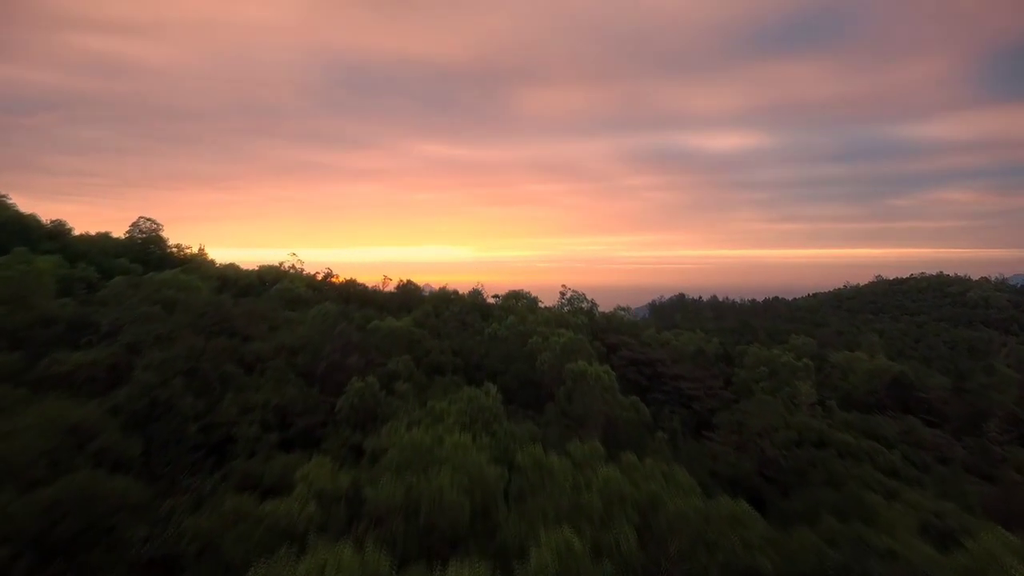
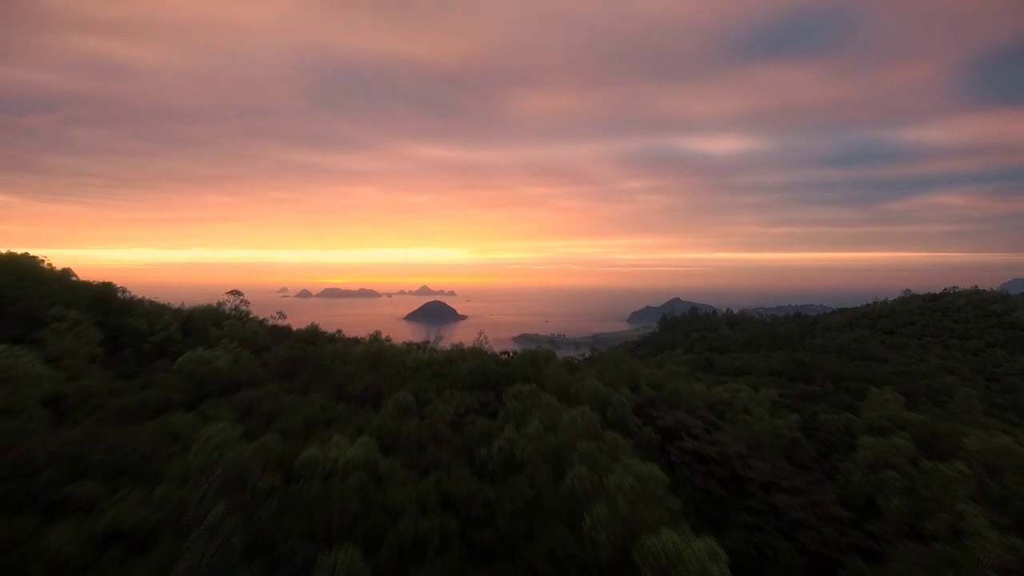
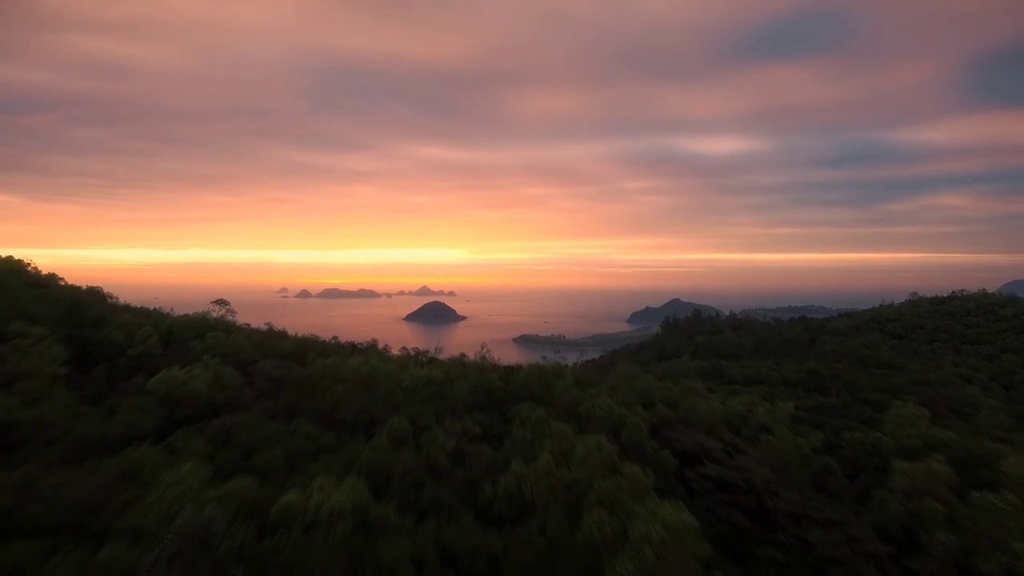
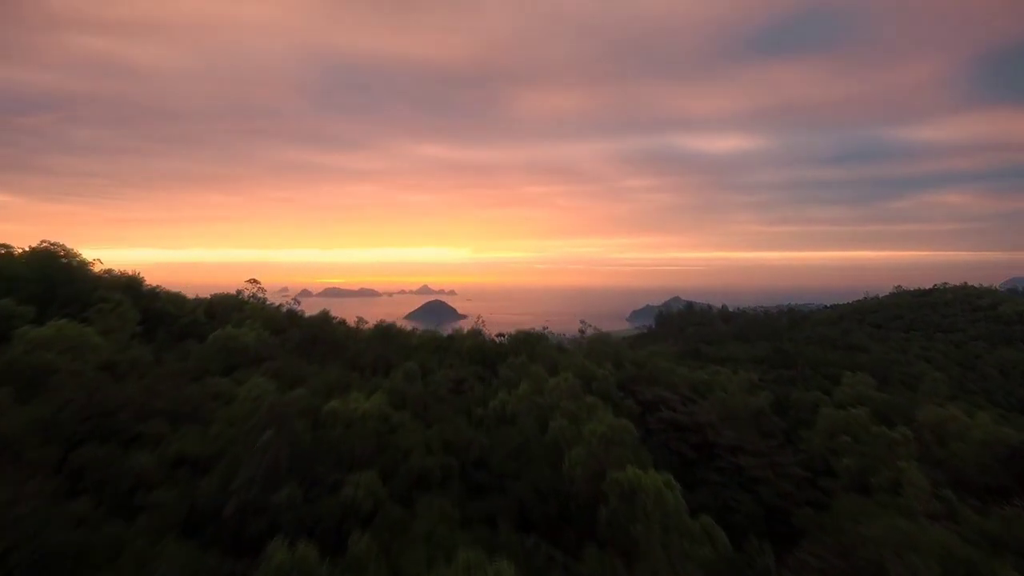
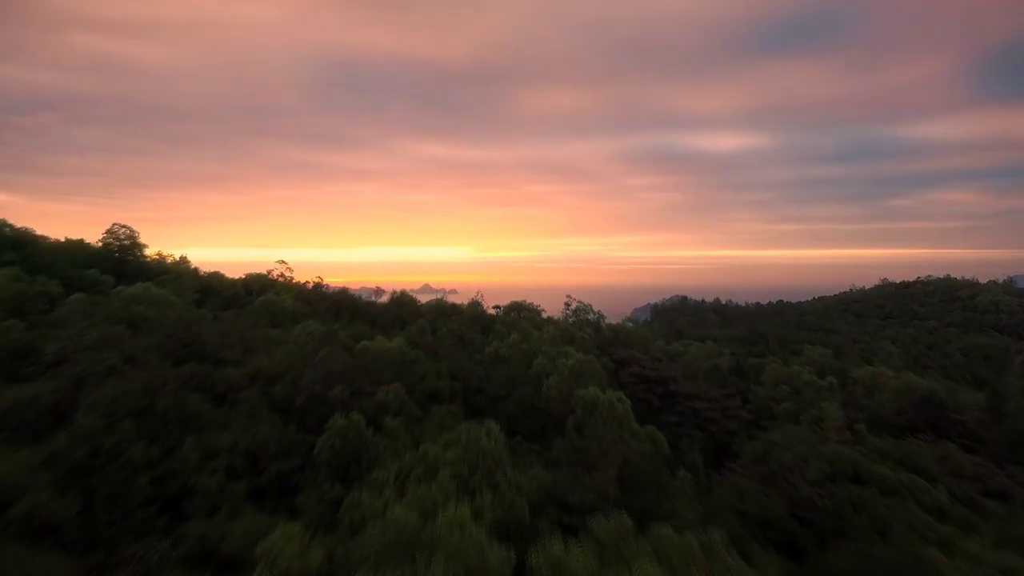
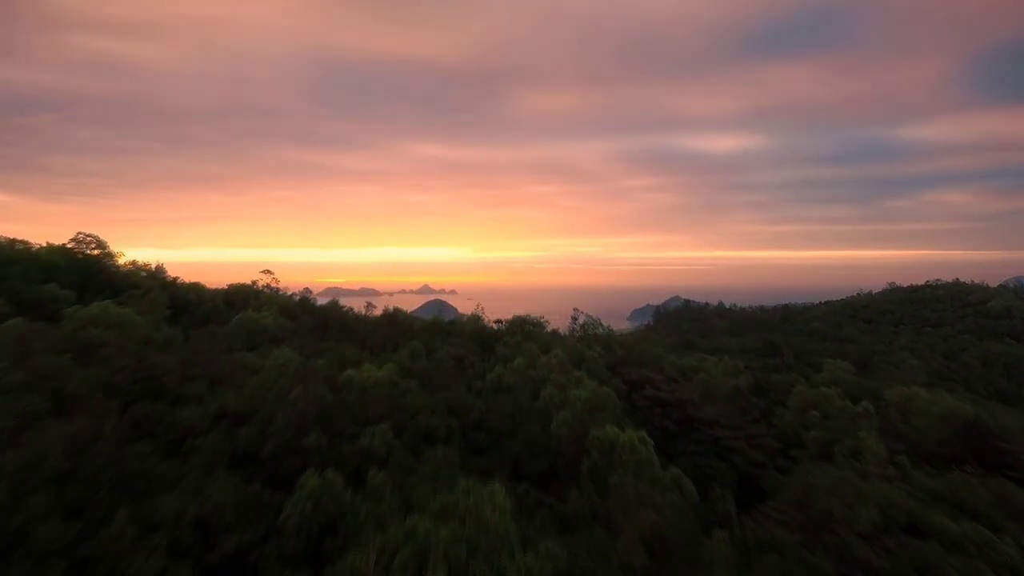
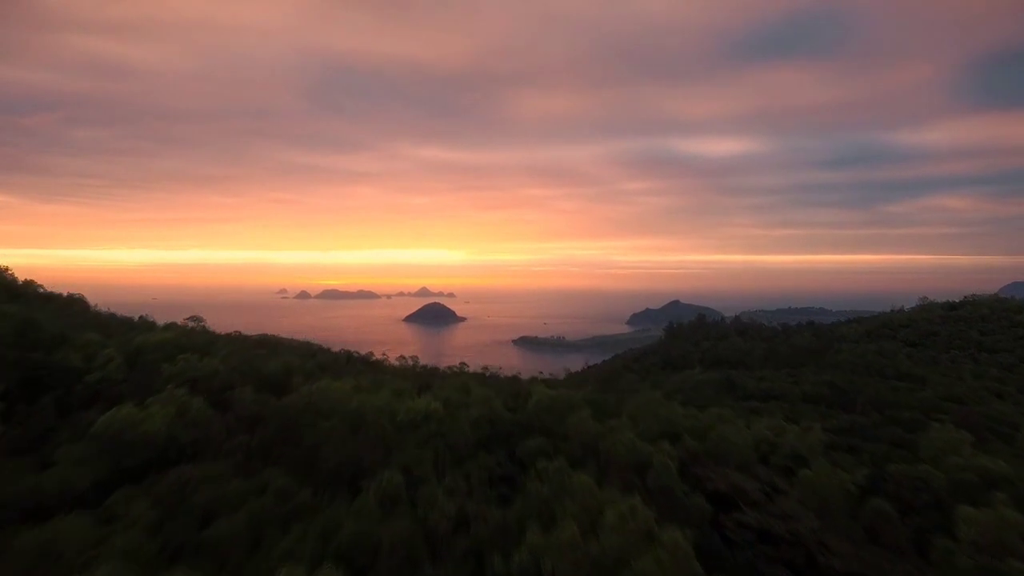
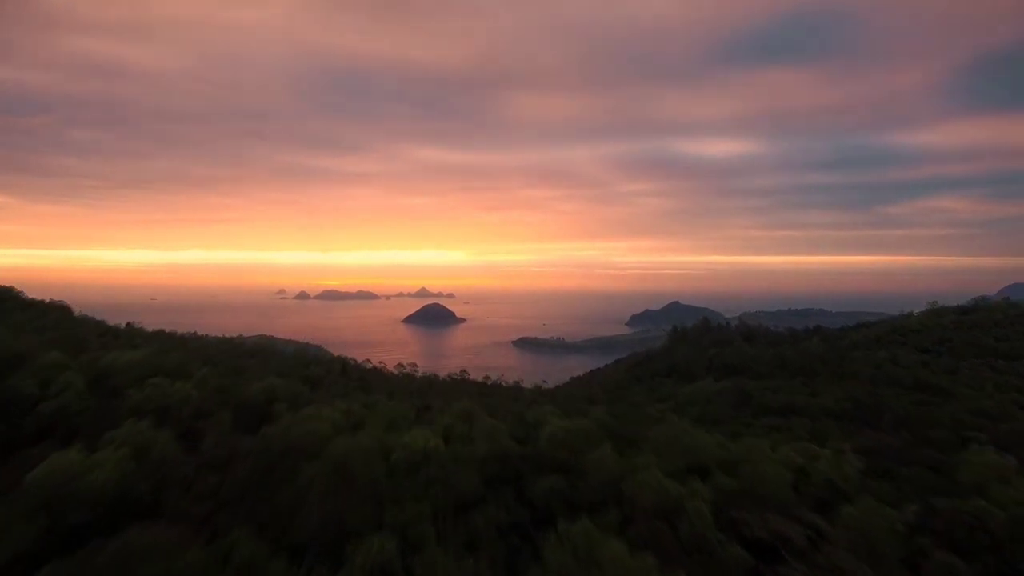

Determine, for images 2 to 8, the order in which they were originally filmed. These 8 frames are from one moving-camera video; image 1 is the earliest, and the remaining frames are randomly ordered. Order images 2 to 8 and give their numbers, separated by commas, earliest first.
5, 6, 4, 2, 3, 7, 8
